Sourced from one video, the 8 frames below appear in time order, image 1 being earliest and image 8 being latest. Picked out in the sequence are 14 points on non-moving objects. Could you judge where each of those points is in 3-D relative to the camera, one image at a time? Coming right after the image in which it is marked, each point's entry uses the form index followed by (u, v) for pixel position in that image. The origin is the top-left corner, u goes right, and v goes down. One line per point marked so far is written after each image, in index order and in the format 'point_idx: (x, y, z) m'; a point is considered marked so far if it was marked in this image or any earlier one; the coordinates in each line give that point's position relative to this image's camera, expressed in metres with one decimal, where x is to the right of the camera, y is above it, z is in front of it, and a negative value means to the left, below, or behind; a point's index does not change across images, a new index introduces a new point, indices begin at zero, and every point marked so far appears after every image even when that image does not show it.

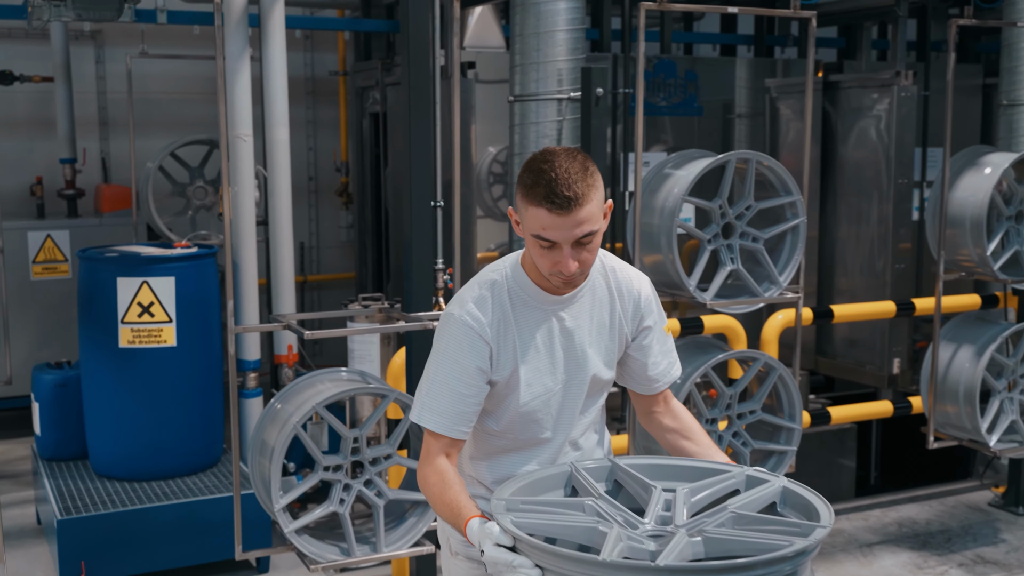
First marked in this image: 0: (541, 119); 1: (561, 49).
0: (+0.1, +0.5, +4.0) m
1: (+0.2, +0.7, +4.0) m
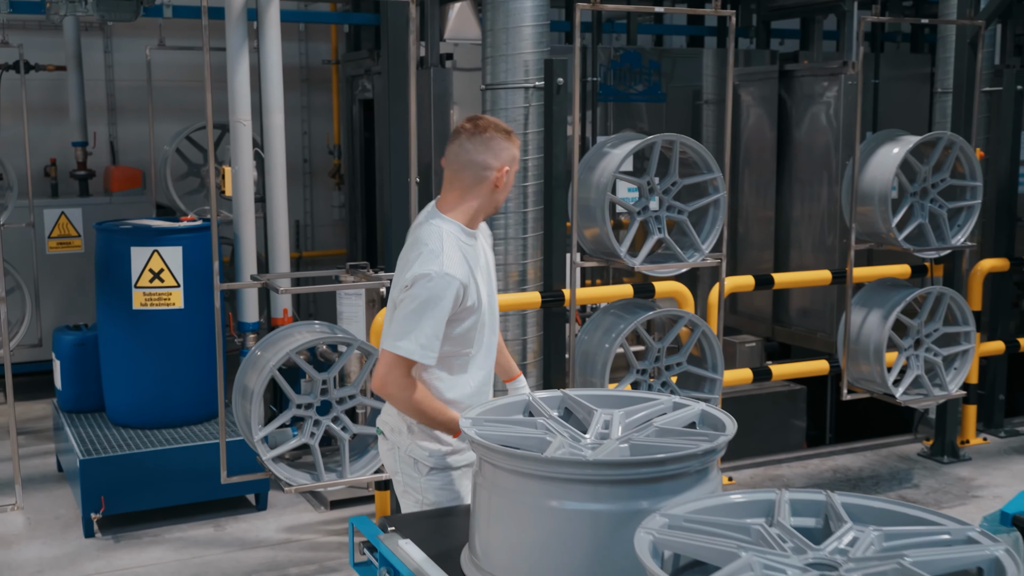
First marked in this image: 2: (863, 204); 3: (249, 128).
0: (0.0, +0.6, +4.5) m
1: (+0.1, +0.9, +4.4) m
2: (+1.0, +0.2, +3.8) m
3: (-1.0, +0.6, +4.6) m
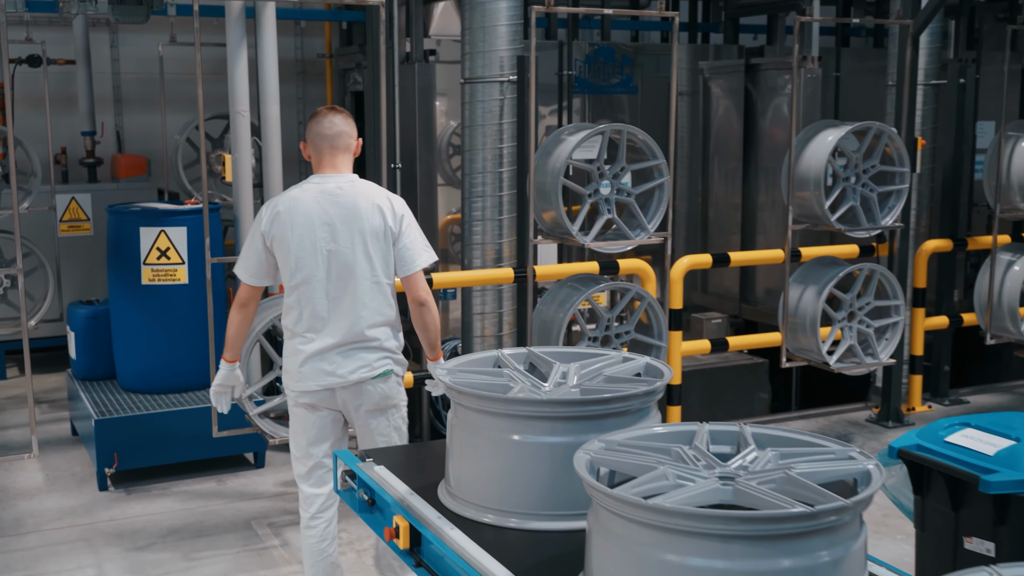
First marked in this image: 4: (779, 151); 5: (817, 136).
0: (-0.1, +0.7, +4.9) m
1: (0.0, +0.9, +4.9) m
2: (+0.9, +0.3, +4.3) m
3: (-1.0, +0.7, +5.0) m
4: (+1.4, +0.7, +6.7) m
5: (+1.0, +0.5, +4.3) m
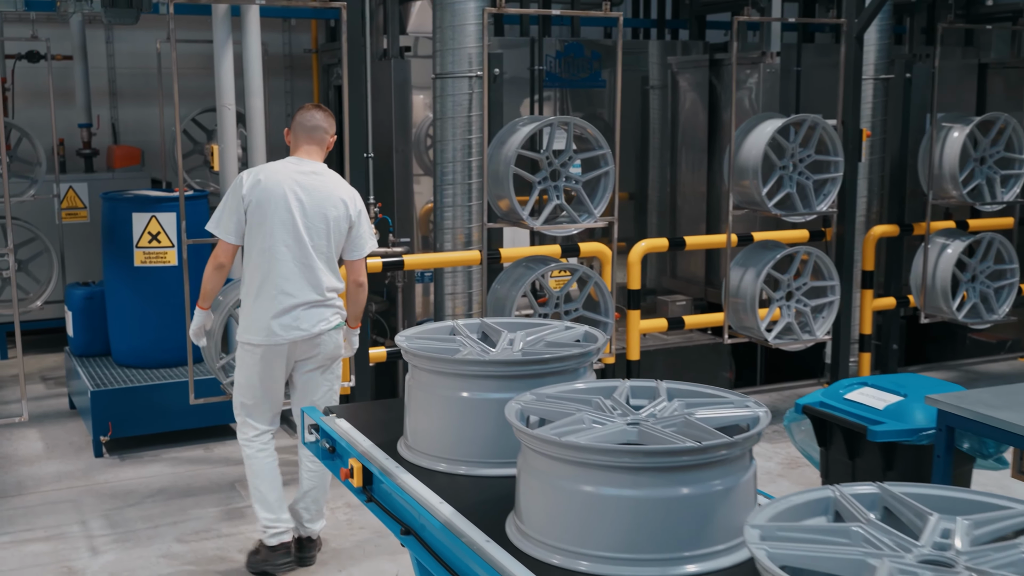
0: (-0.2, +0.8, +5.2) m
1: (-0.2, +1.0, +5.2) m
2: (+0.8, +0.4, +4.6) m
3: (-1.2, +0.7, +5.4) m
4: (+1.3, +0.8, +7.1) m
5: (+0.9, +0.6, +4.7) m
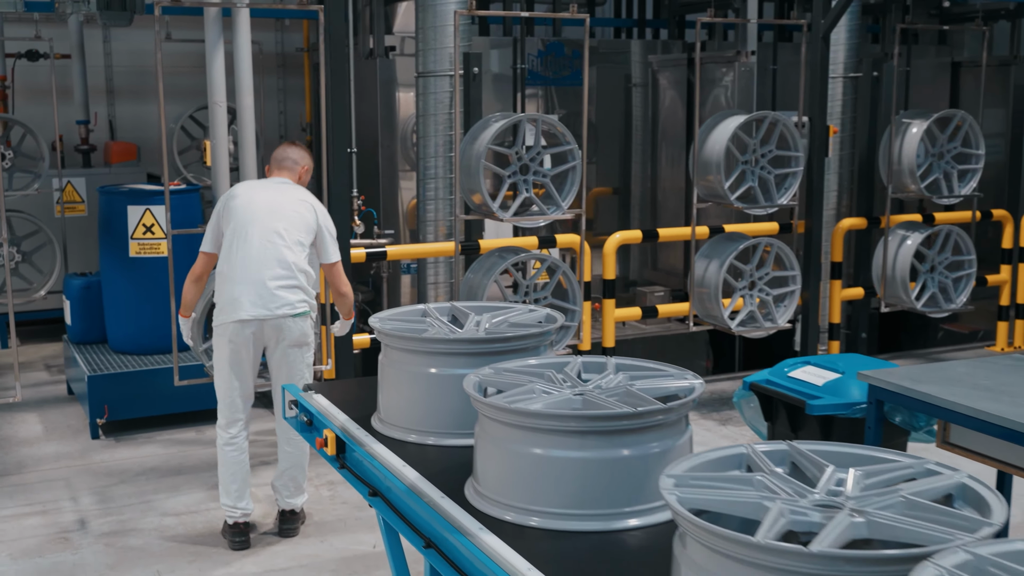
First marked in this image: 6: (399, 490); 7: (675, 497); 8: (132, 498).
0: (-0.3, +0.8, +5.5) m
1: (-0.3, +1.1, +5.4) m
2: (+0.7, +0.4, +4.9) m
3: (-1.3, +0.8, +5.6) m
4: (+1.2, +0.9, +7.3) m
5: (+0.8, +0.6, +4.9) m
6: (-0.2, -0.4, +2.6) m
7: (+0.2, -0.3, +1.8) m
8: (-1.3, -0.7, +4.5) m
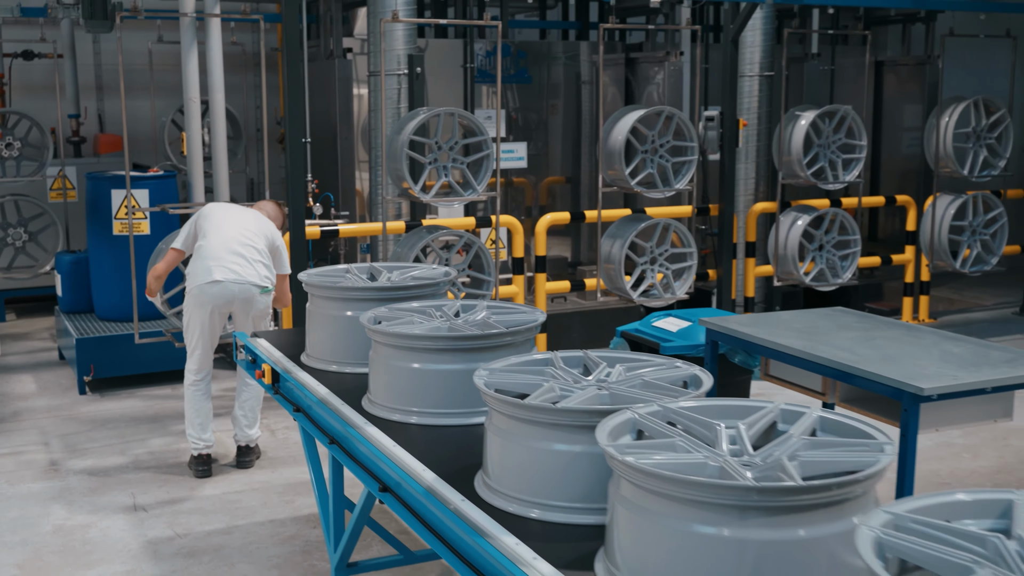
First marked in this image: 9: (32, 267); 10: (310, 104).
0: (-0.6, +1.0, +6.2) m
1: (-0.5, +1.2, +6.1) m
2: (+0.4, +0.6, +5.6) m
3: (-1.6, +0.9, +6.3) m
4: (+0.9, +1.0, +8.0) m
5: (+0.5, +0.7, +5.6) m
6: (-0.5, -0.3, +3.3) m
7: (-0.1, -0.2, +2.5) m
8: (-1.6, -0.6, +5.2) m
9: (-3.0, +0.1, +8.1) m
10: (-1.1, +1.0, +6.9) m
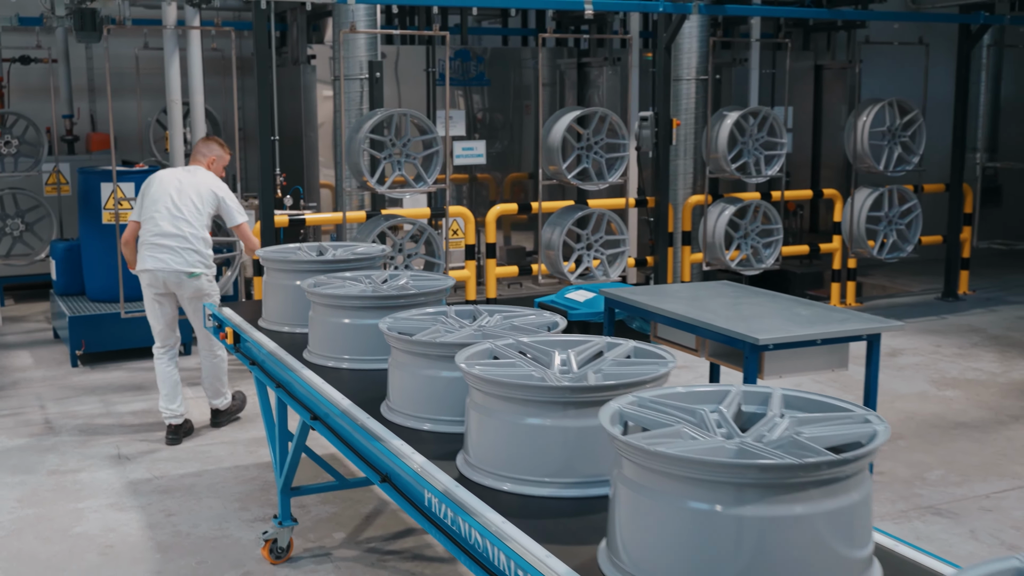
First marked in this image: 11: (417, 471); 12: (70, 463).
0: (-0.9, +1.1, +6.8) m
1: (-0.8, +1.3, +6.8) m
2: (+0.2, +0.7, +6.2) m
3: (-1.8, +1.0, +7.0) m
4: (+0.6, +1.1, +8.7) m
5: (+0.2, +0.8, +6.3) m
6: (-0.8, -0.2, +4.0) m
7: (-0.3, -0.1, +3.1) m
8: (-1.9, -0.5, +5.9) m
9: (-3.3, +0.2, +8.7) m
10: (-1.4, +1.1, +7.5) m
11: (-0.2, -0.4, +2.7) m
12: (-1.7, -0.7, +4.9) m
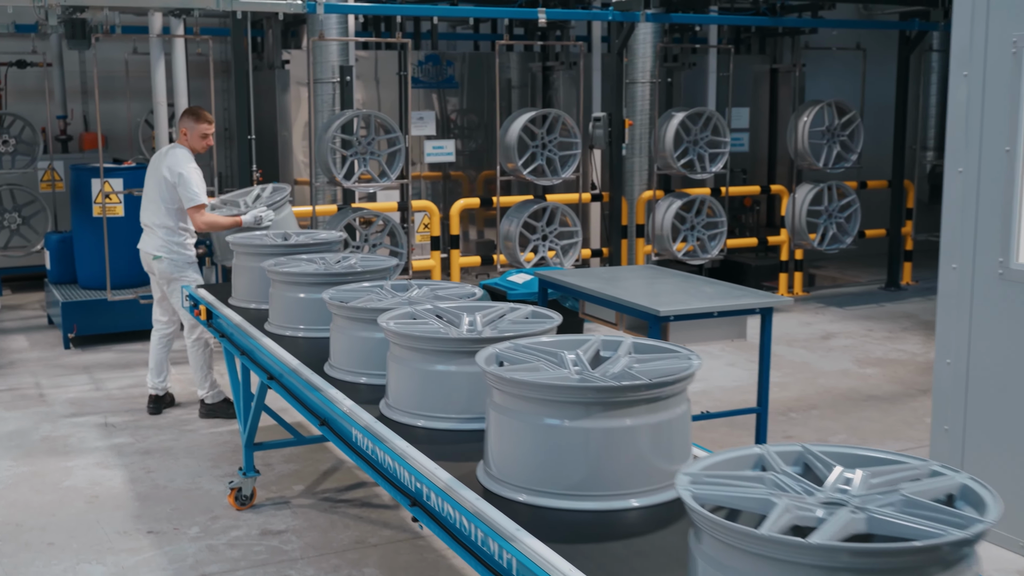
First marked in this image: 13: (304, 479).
0: (-1.1, +1.1, +7.4) m
1: (-1.0, +1.3, +7.3) m
2: (0.0, +0.7, +6.8) m
3: (-2.0, +1.1, +7.5) m
4: (+0.4, +1.1, +9.2) m
5: (0.0, +0.9, +6.8) m
6: (-1.0, -0.1, +4.5) m
7: (-0.5, 0.0, +3.7) m
8: (-2.1, -0.5, +6.4) m
9: (-3.5, +0.3, +9.3) m
10: (-1.6, +1.1, +8.1) m
11: (-0.4, -0.3, +3.2) m
12: (-1.9, -0.6, +5.5) m
13: (-0.8, -0.7, +4.7) m
